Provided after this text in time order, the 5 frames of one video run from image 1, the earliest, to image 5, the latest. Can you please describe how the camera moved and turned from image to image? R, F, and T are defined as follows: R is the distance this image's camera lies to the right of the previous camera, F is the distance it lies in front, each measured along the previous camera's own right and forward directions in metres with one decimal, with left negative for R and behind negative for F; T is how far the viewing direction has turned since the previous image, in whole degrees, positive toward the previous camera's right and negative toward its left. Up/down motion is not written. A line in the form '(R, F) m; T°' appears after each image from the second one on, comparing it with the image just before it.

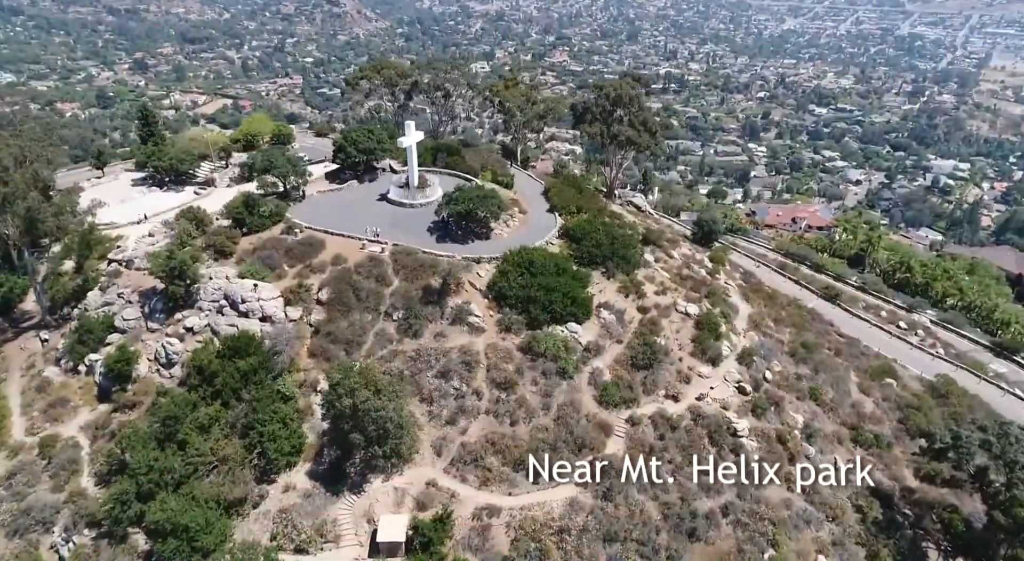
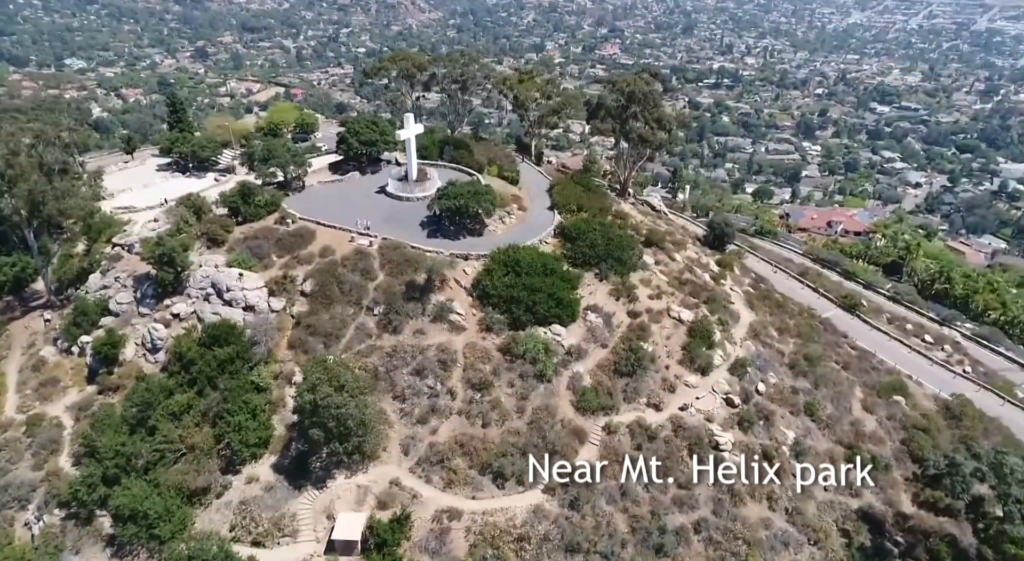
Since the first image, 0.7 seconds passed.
(+2.8, +0.8) m; -3°
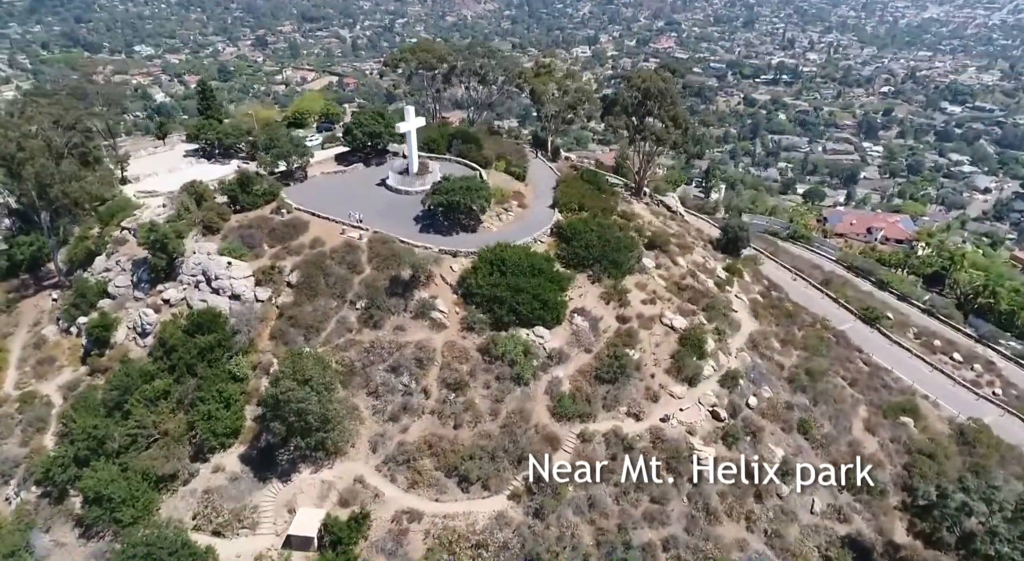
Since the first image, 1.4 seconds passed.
(+2.8, +0.8) m; -3°
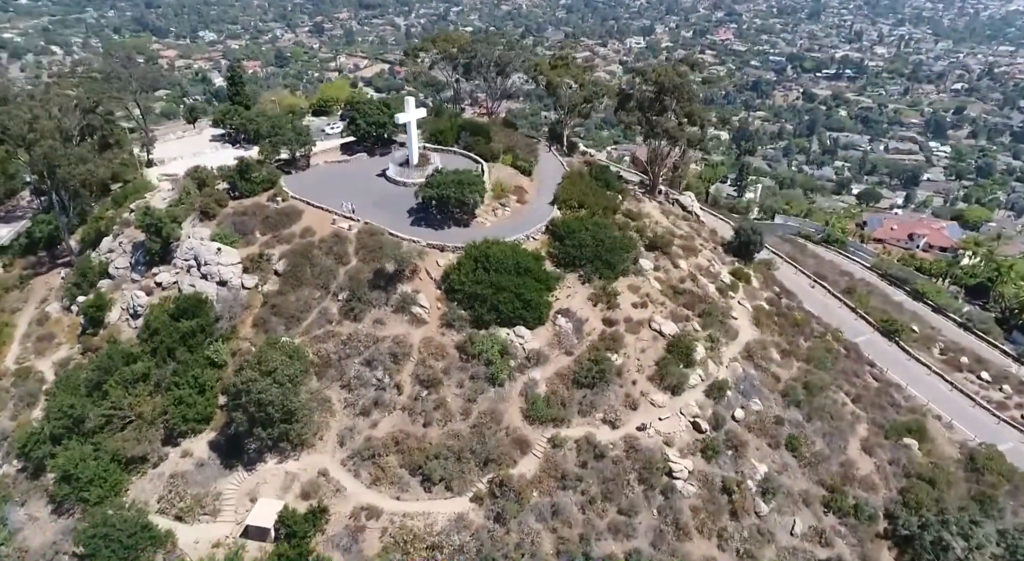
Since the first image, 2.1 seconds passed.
(+2.8, +0.8) m; -3°
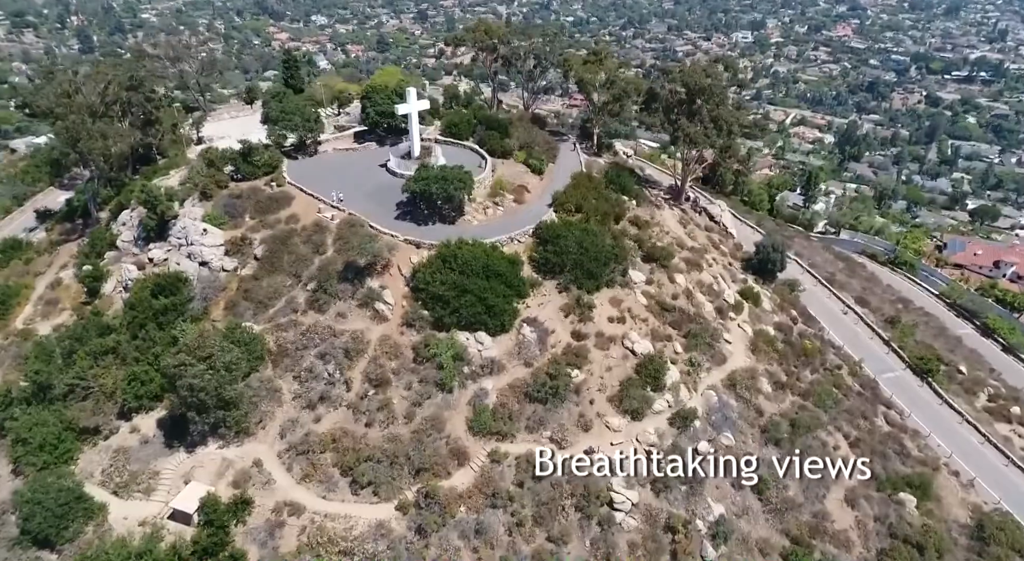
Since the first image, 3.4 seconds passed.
(+5.1, +1.4) m; -6°
